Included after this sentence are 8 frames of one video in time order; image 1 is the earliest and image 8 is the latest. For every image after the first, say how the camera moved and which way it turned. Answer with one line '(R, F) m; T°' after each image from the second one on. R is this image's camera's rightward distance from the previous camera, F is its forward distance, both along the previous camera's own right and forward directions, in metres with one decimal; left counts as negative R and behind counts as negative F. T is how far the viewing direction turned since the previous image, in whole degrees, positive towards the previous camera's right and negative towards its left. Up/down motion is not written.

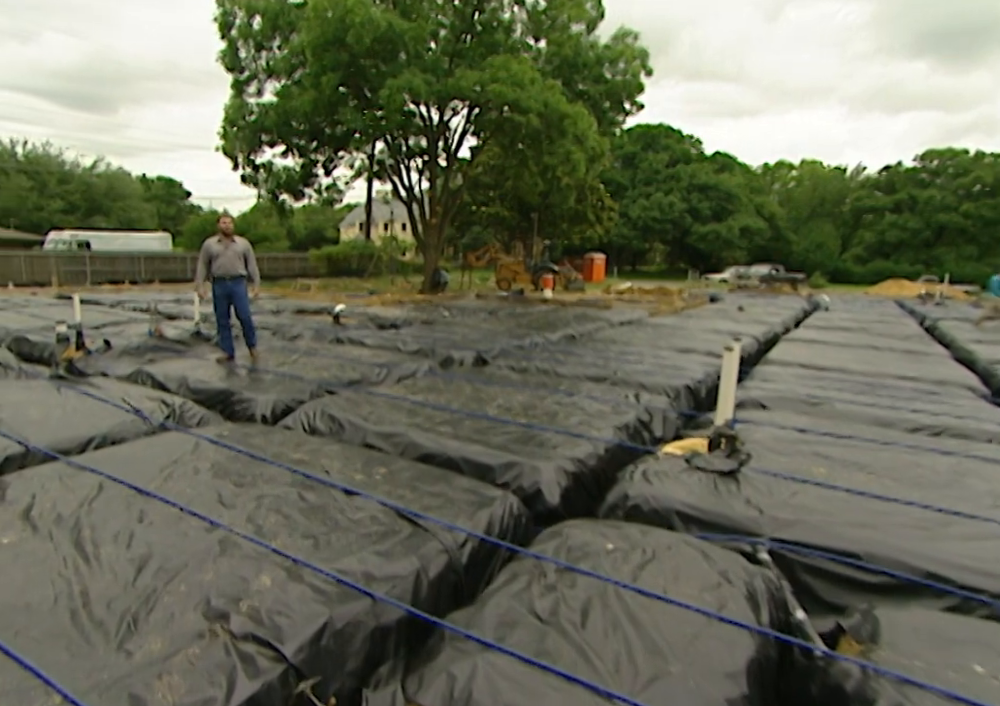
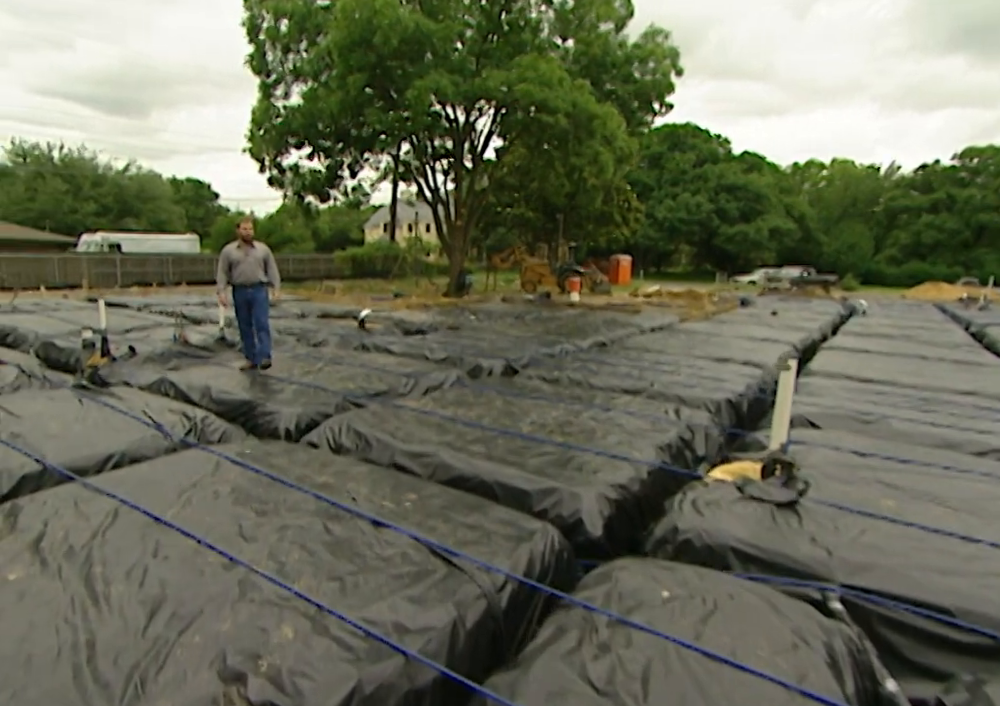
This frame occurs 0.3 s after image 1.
(-0.1, +0.2) m; -2°
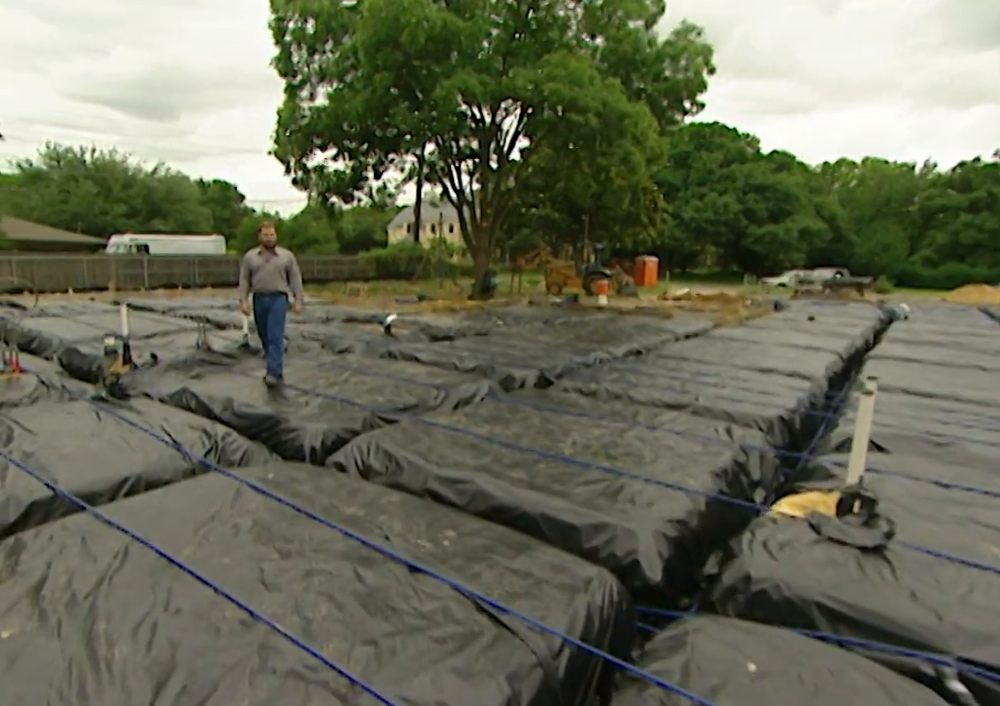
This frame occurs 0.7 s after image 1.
(-0.1, +0.3) m; -2°
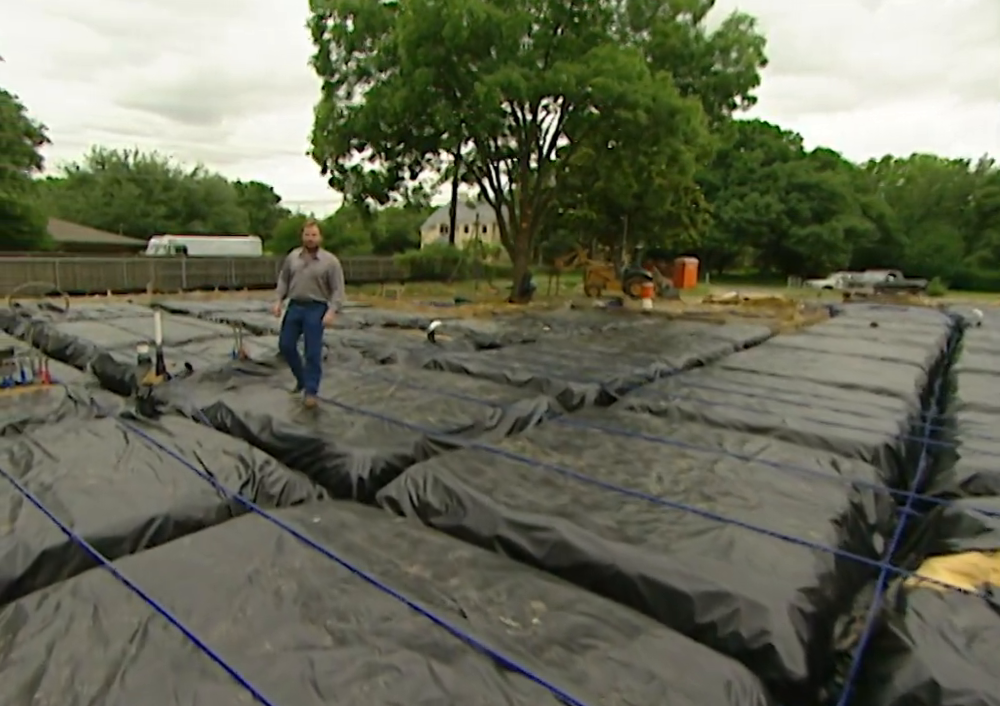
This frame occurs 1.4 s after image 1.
(-0.2, +0.5) m; -3°
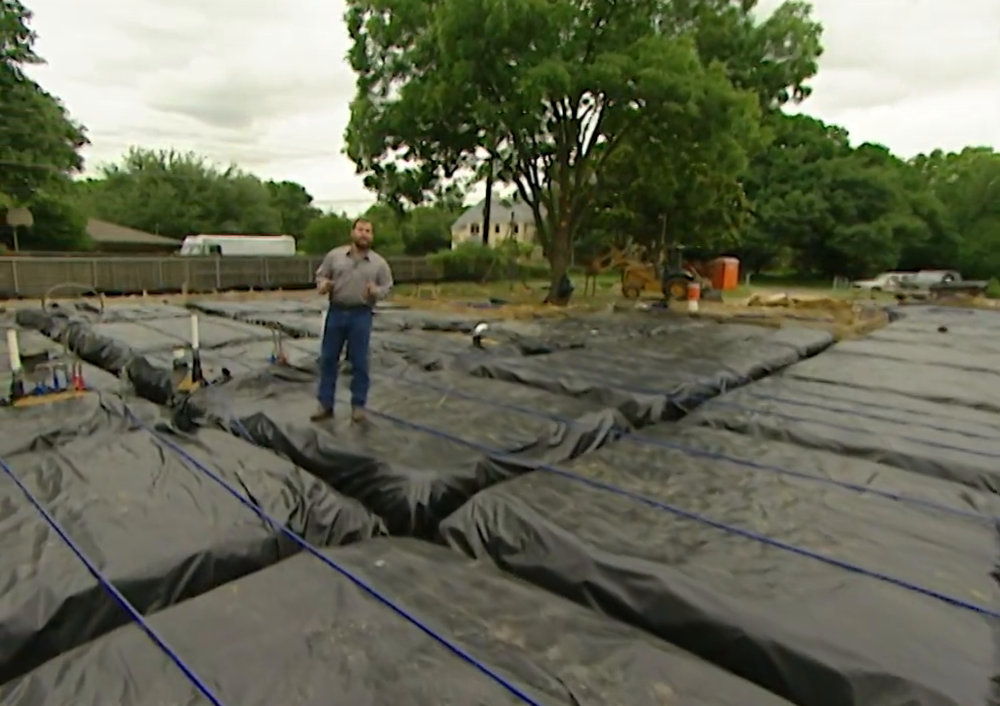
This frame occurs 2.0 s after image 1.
(-0.3, +0.4) m; -2°
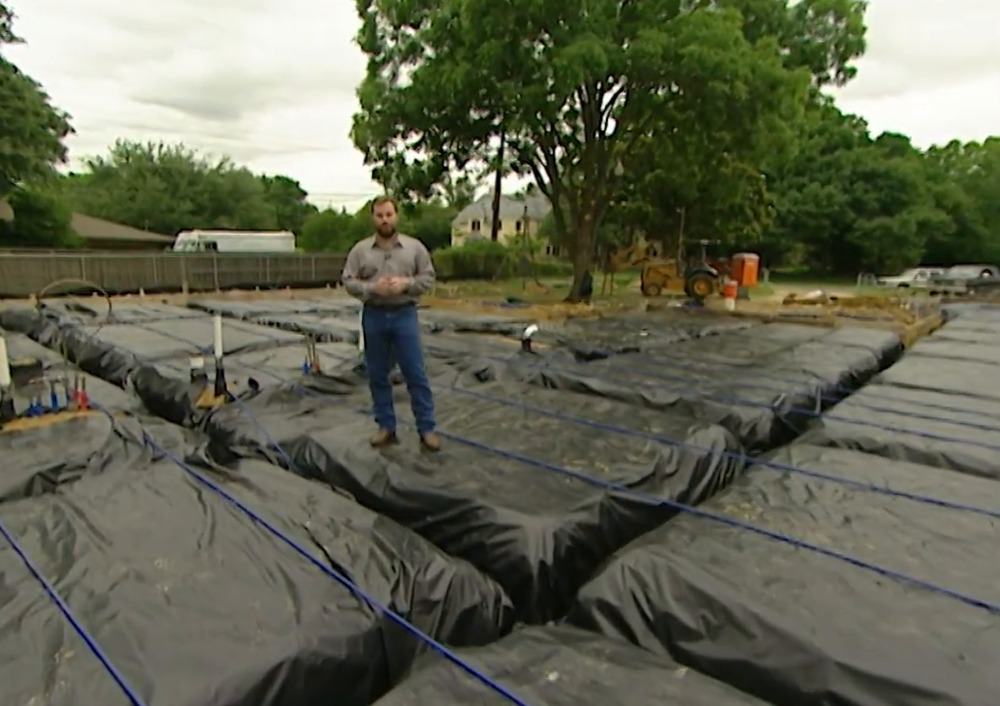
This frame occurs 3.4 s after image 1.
(-0.6, +0.7) m; +1°
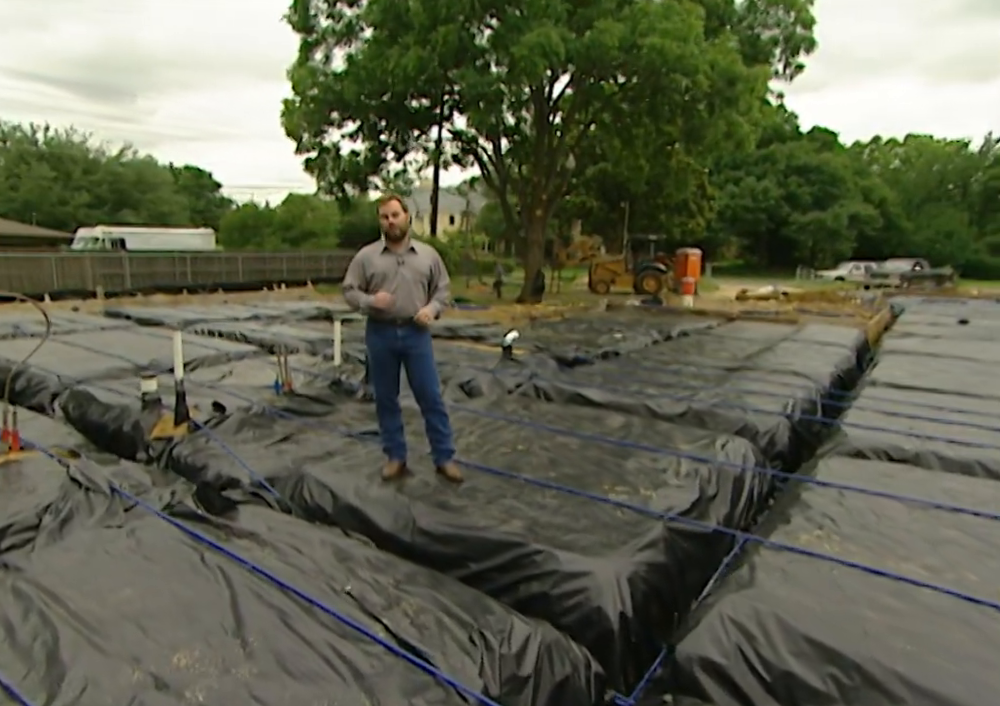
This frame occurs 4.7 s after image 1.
(-0.5, +0.4) m; +7°
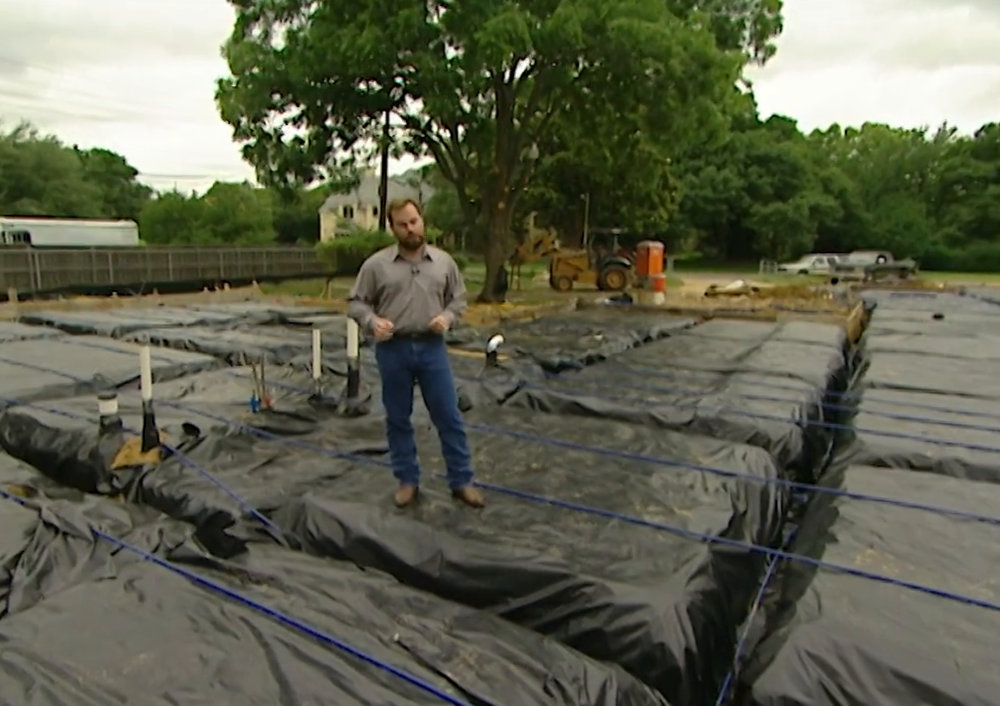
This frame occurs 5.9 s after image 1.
(-0.3, +0.2) m; +4°
